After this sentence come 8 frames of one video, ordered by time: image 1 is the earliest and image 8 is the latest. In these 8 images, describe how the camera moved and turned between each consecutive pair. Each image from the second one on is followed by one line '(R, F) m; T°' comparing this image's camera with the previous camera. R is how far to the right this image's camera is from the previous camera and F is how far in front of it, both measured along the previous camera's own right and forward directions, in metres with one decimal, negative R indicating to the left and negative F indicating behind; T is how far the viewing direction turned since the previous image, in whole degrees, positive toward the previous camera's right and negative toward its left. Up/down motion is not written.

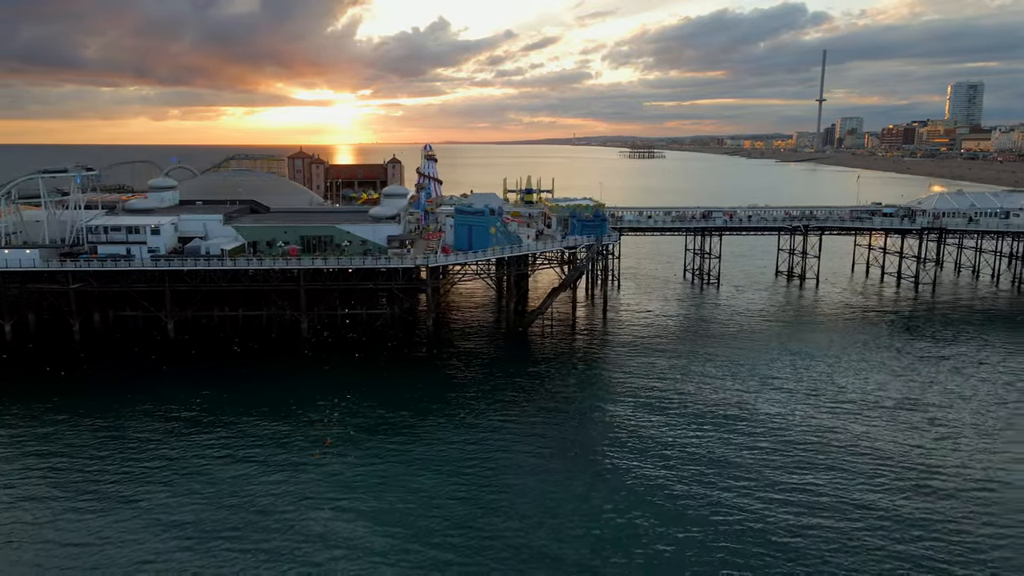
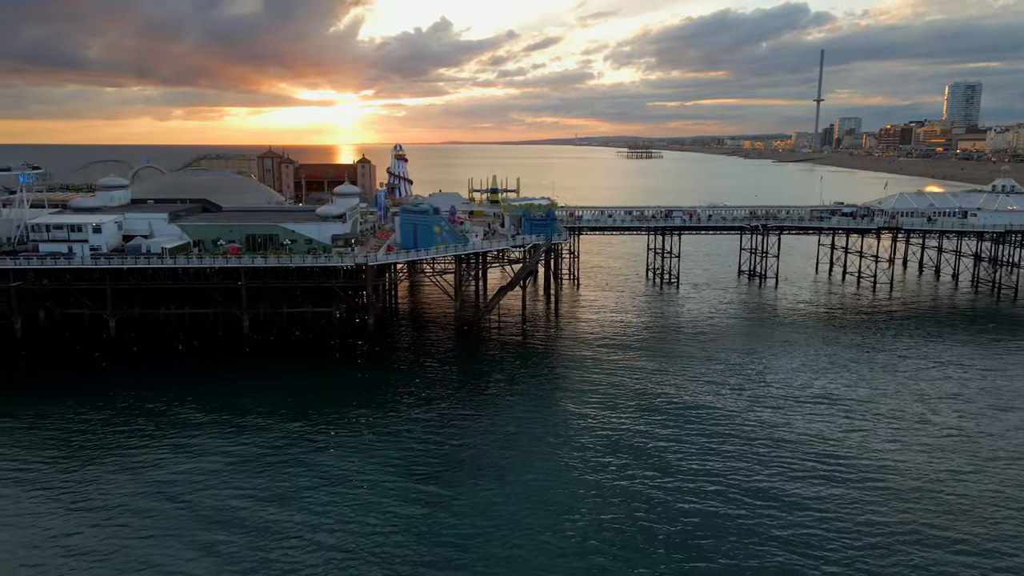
(+3.7, -0.7) m; 0°
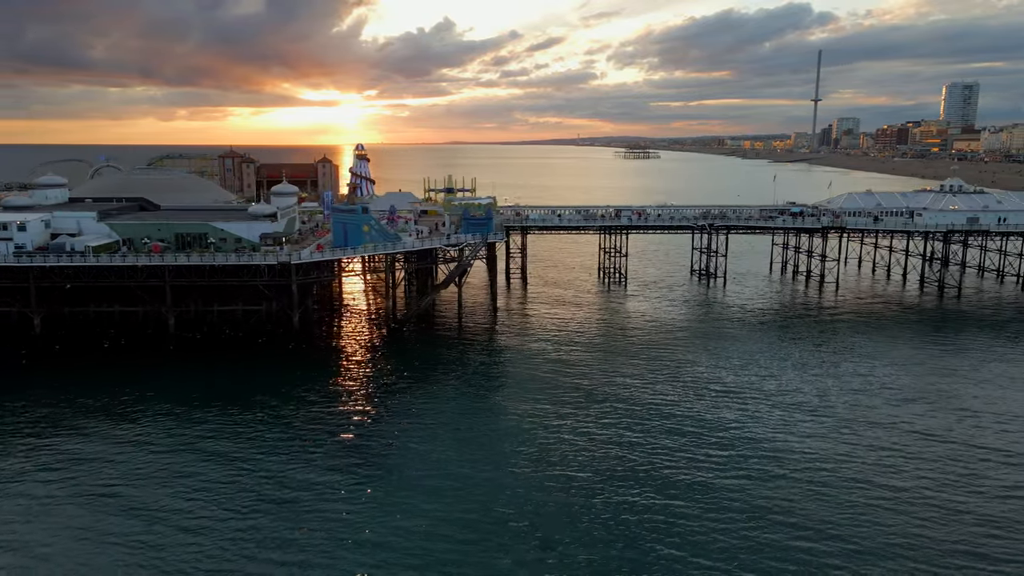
(+4.9, -0.8) m; 0°
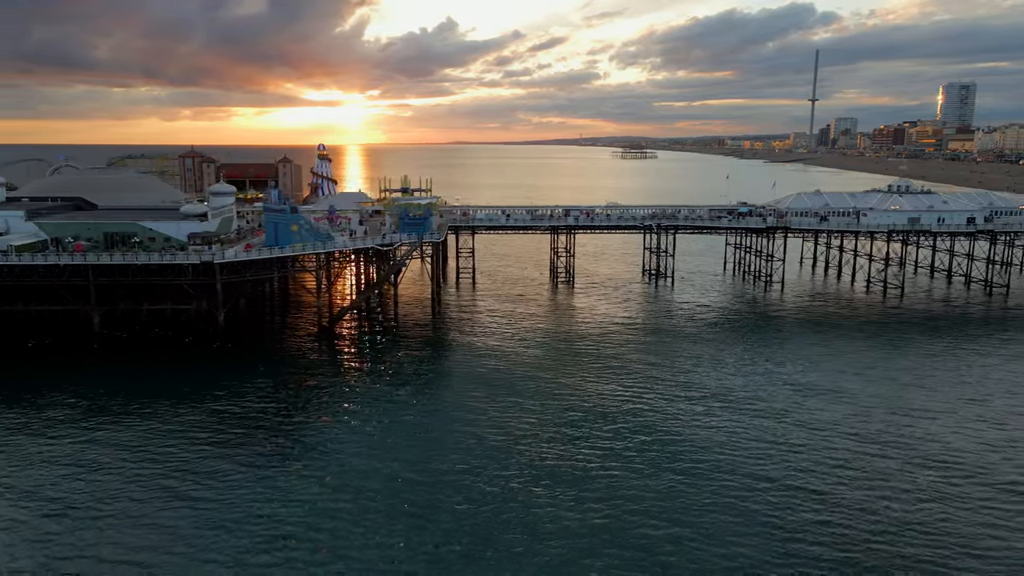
(+5.0, -0.7) m; 0°
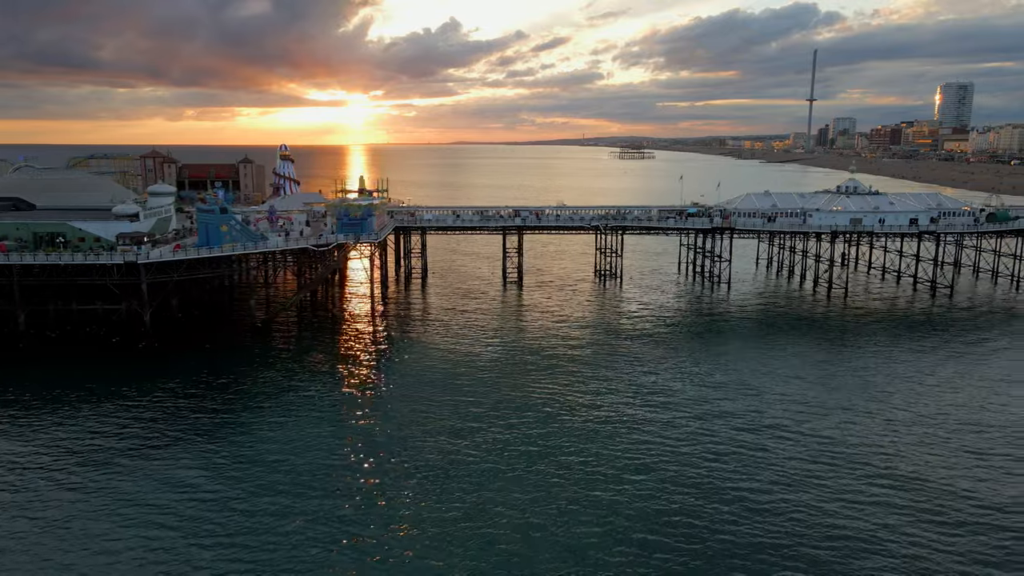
(+5.1, -0.7) m; 0°
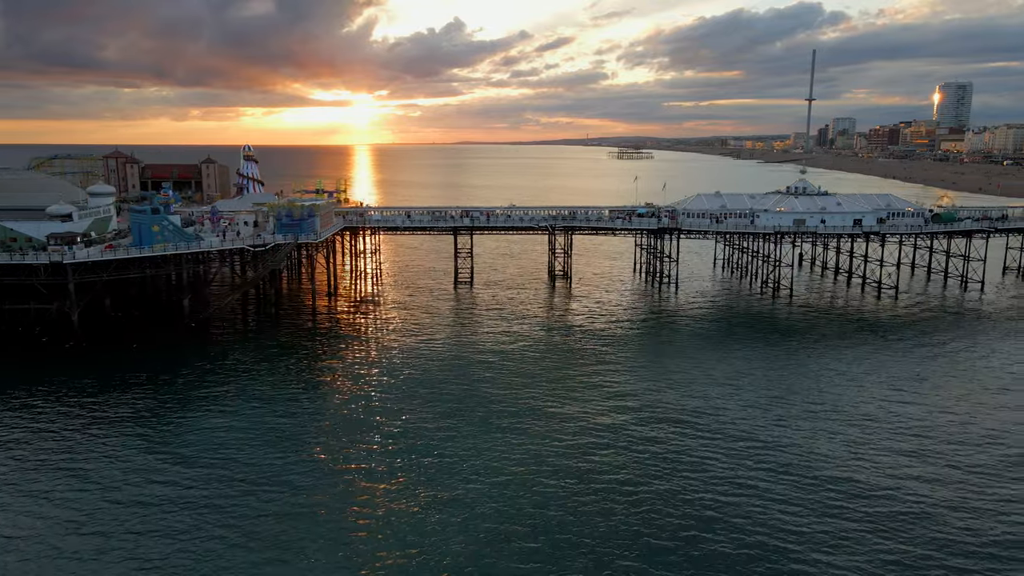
(+5.2, -0.7) m; 0°
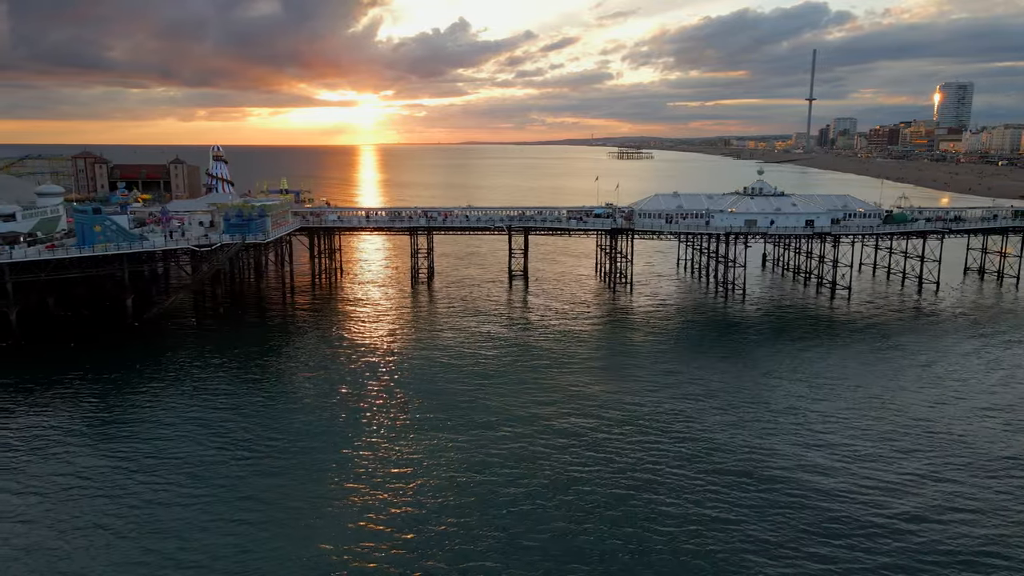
(+4.7, -0.6) m; 0°
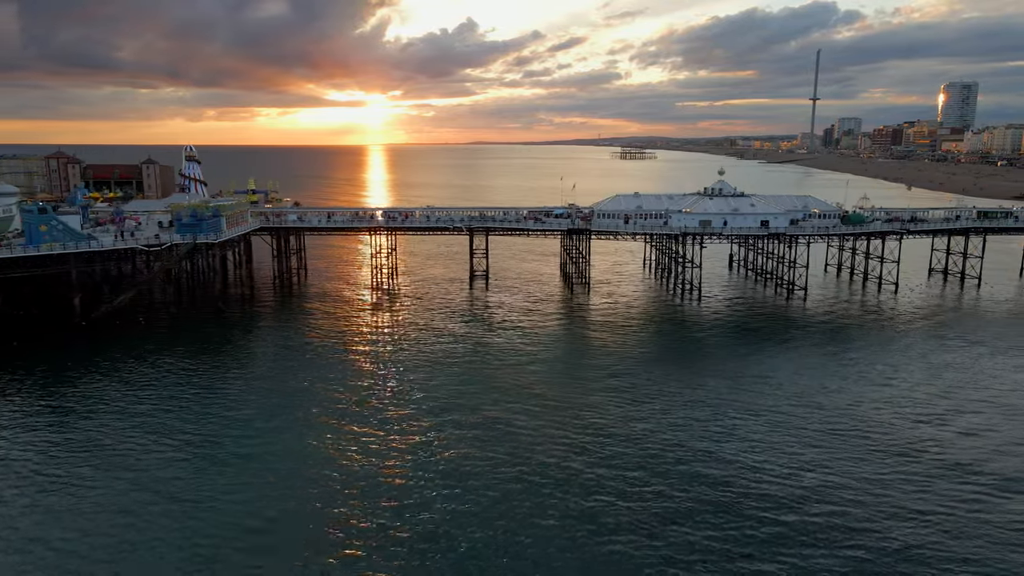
(+4.7, -0.5) m; 0°
